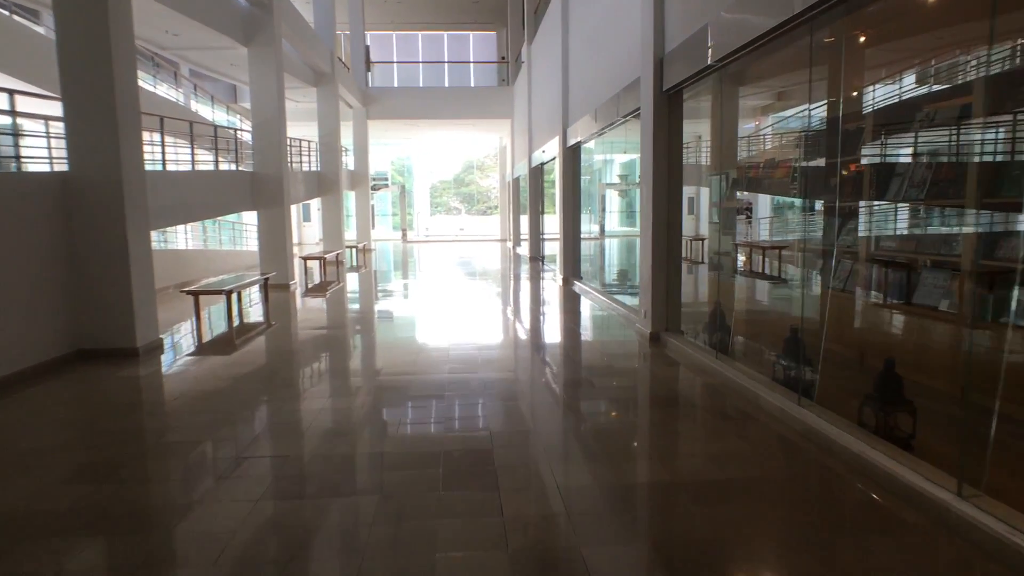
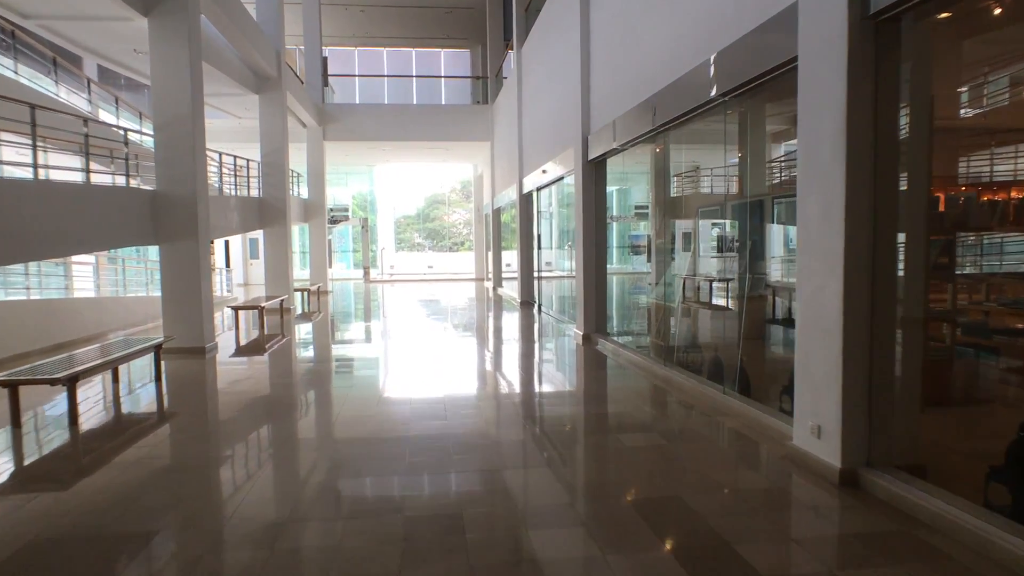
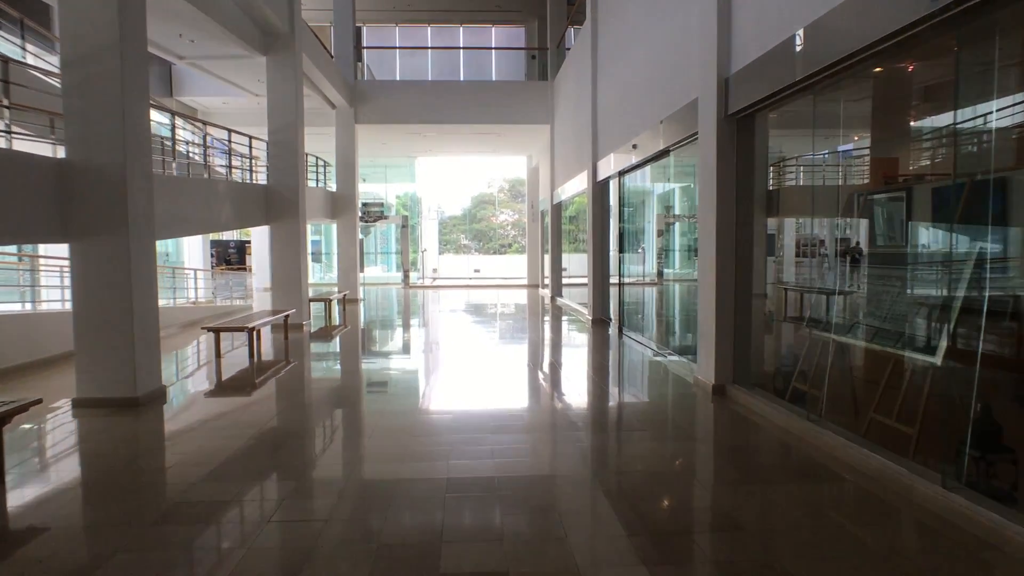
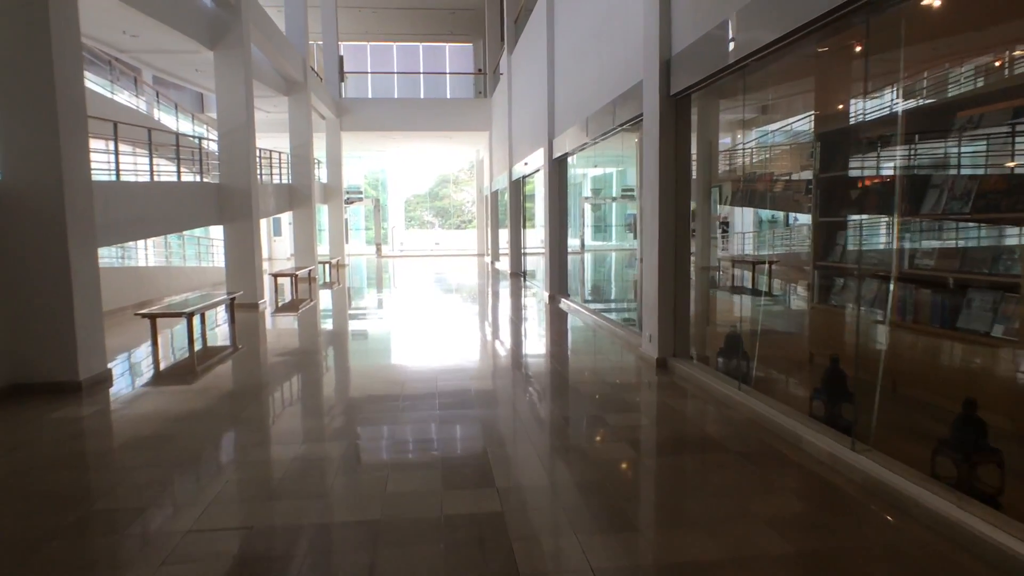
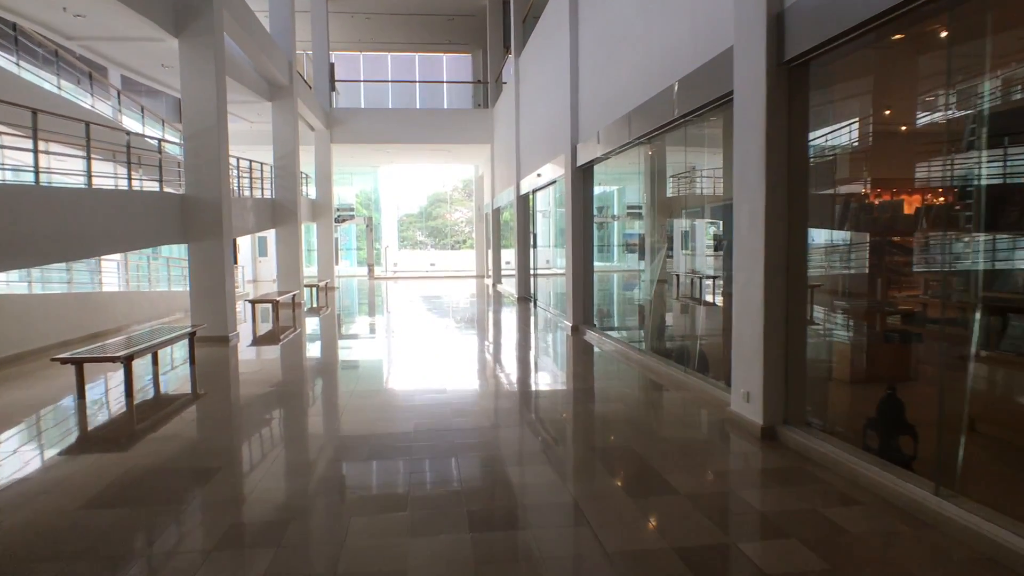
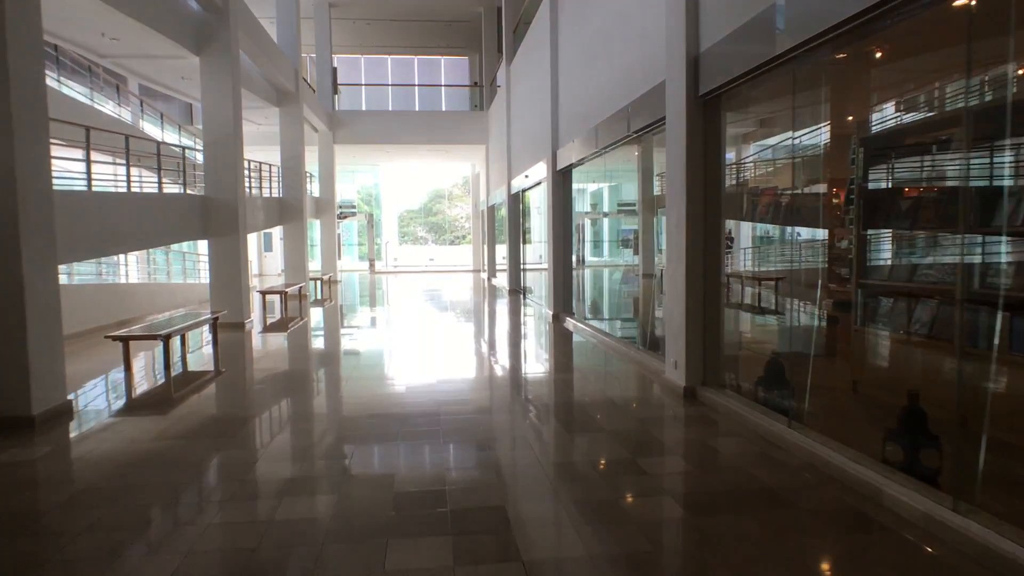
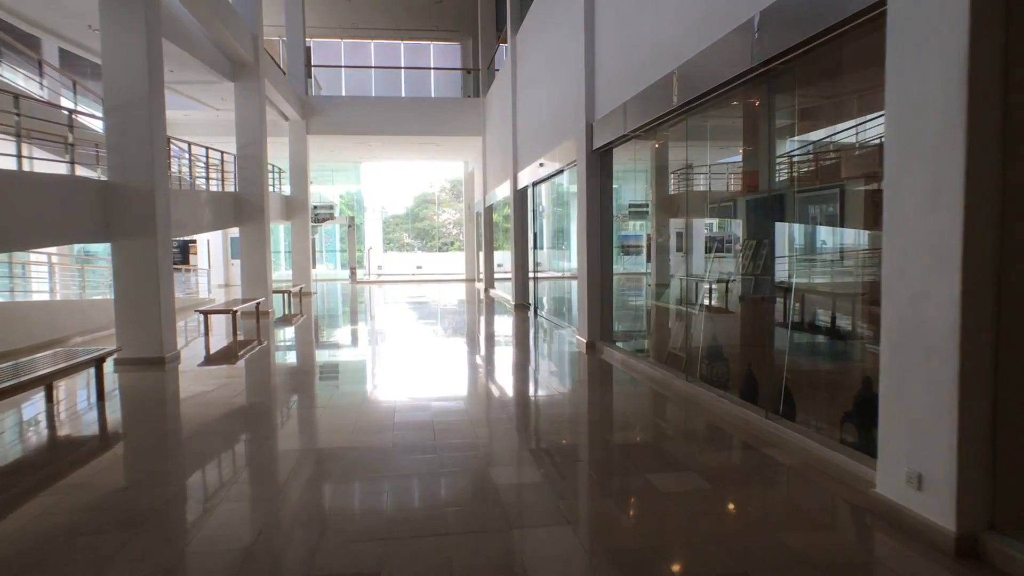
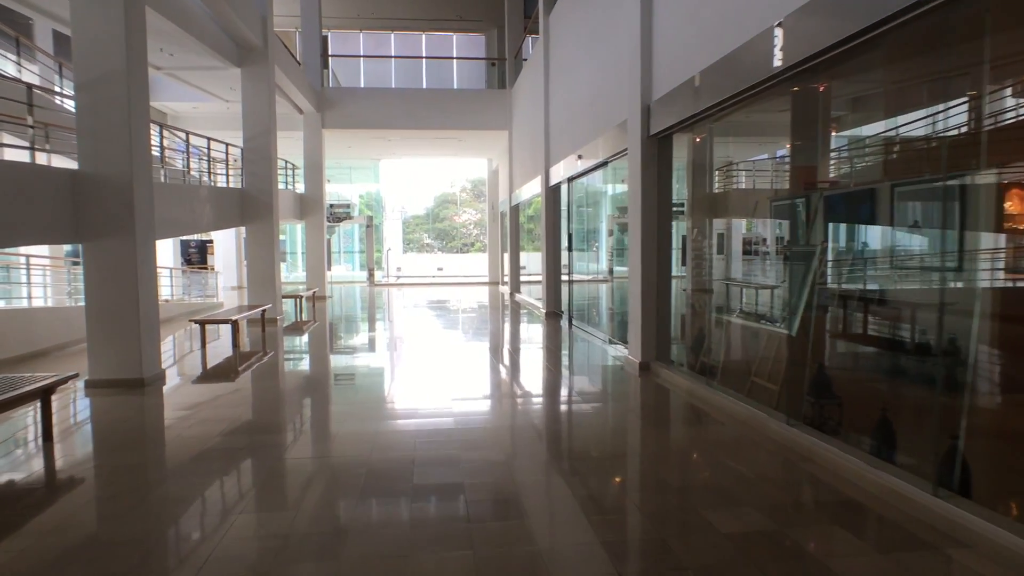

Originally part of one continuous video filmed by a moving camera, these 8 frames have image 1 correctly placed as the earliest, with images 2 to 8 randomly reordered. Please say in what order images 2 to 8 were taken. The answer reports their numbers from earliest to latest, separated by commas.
4, 6, 5, 2, 7, 8, 3
